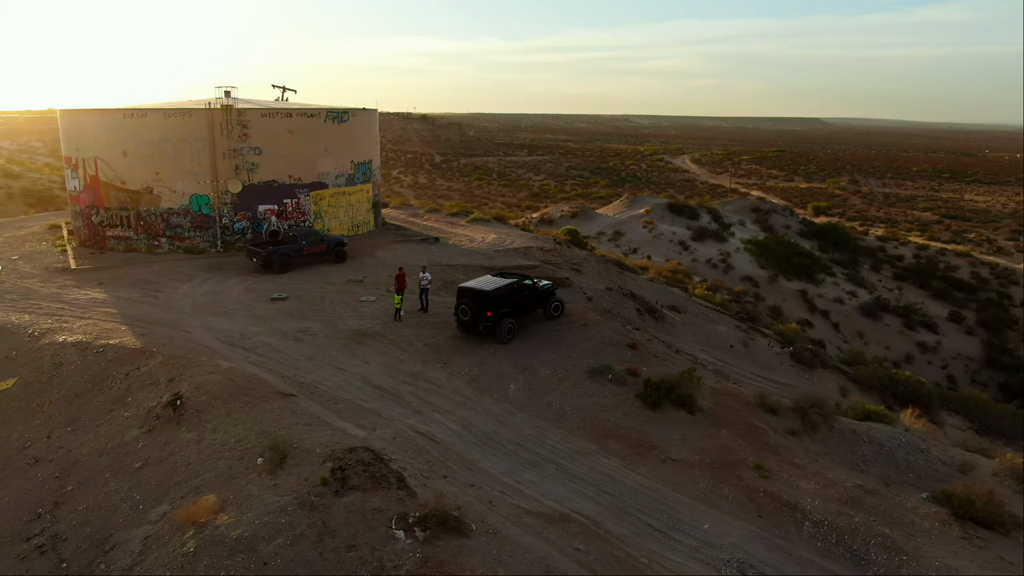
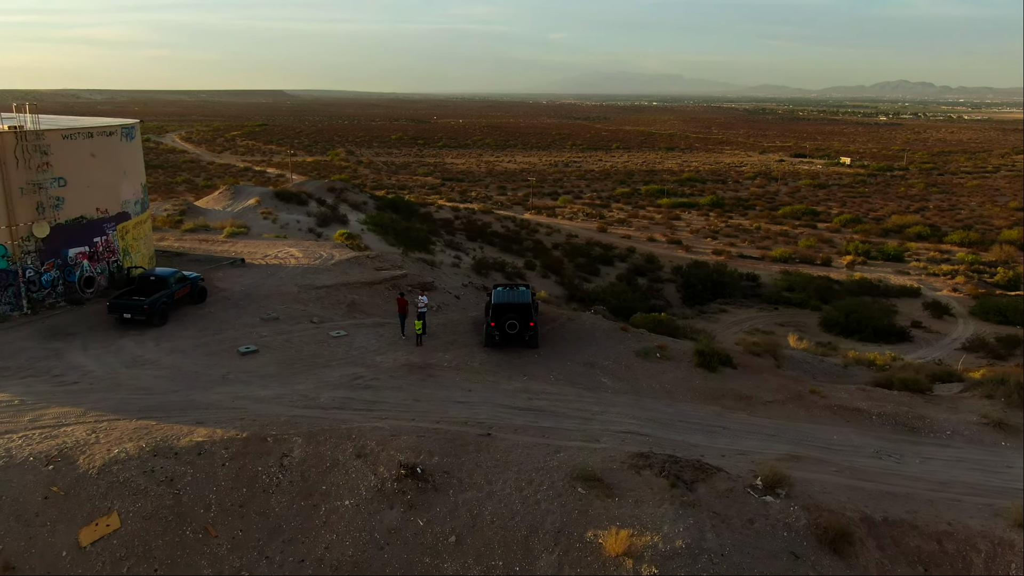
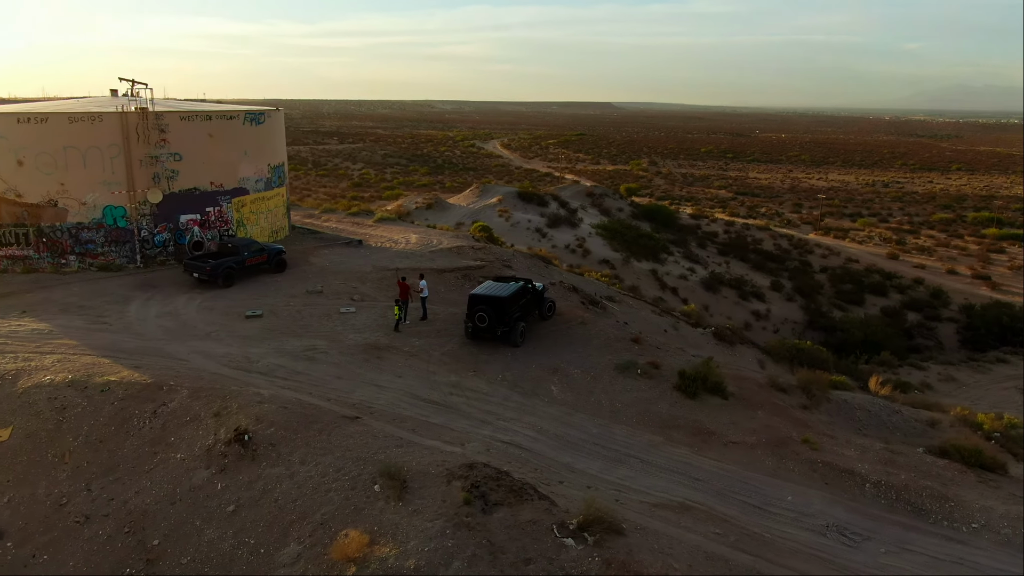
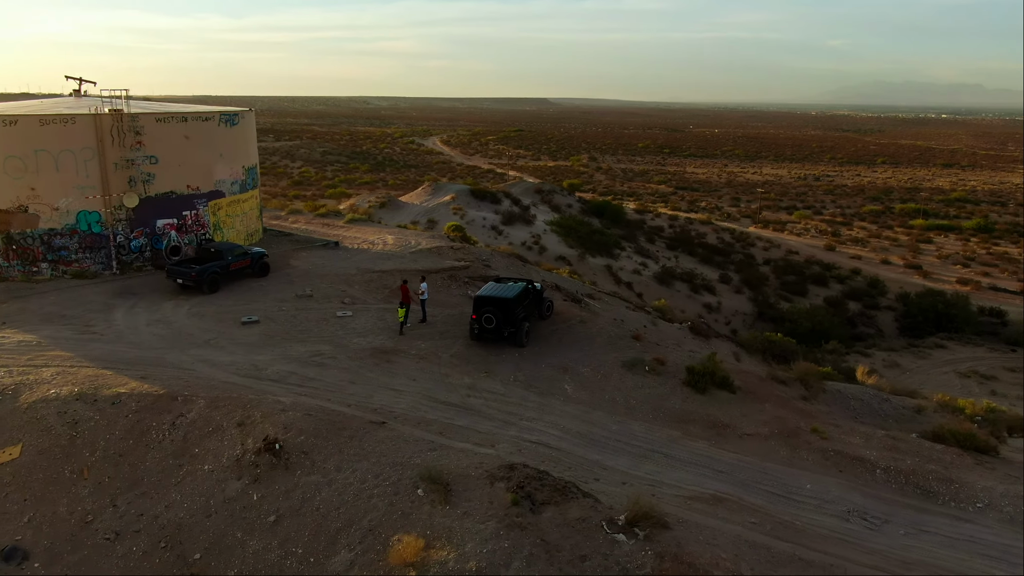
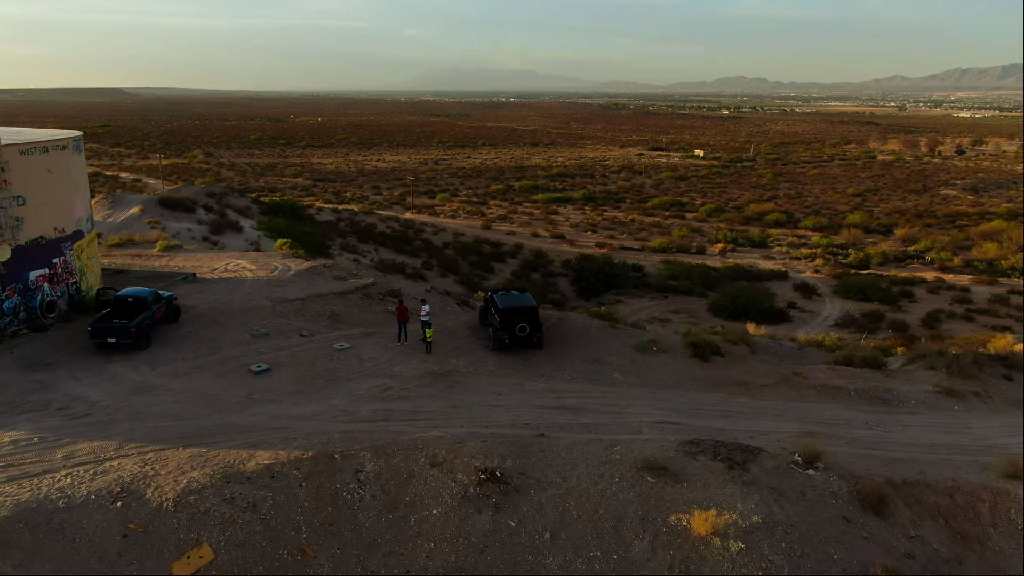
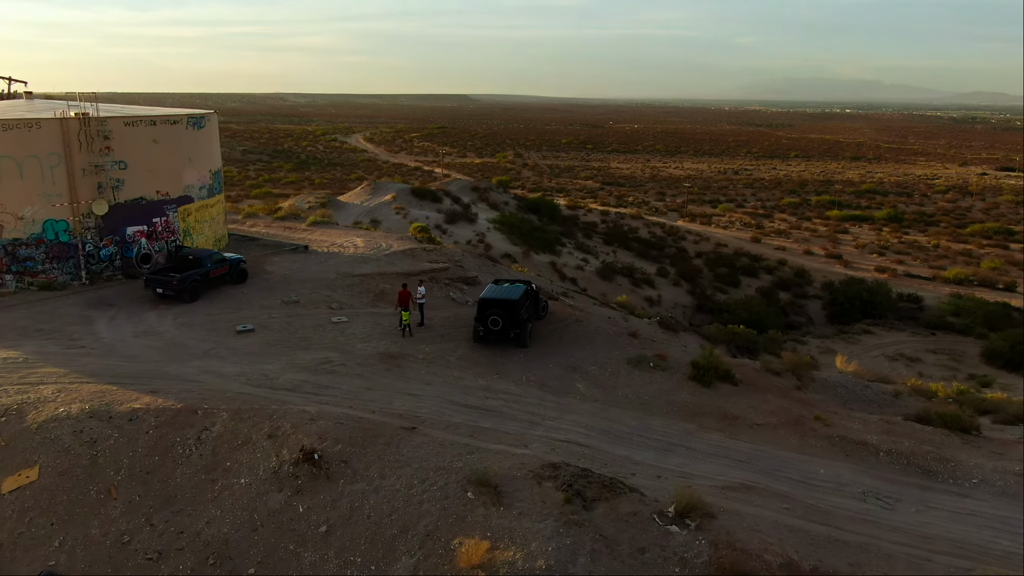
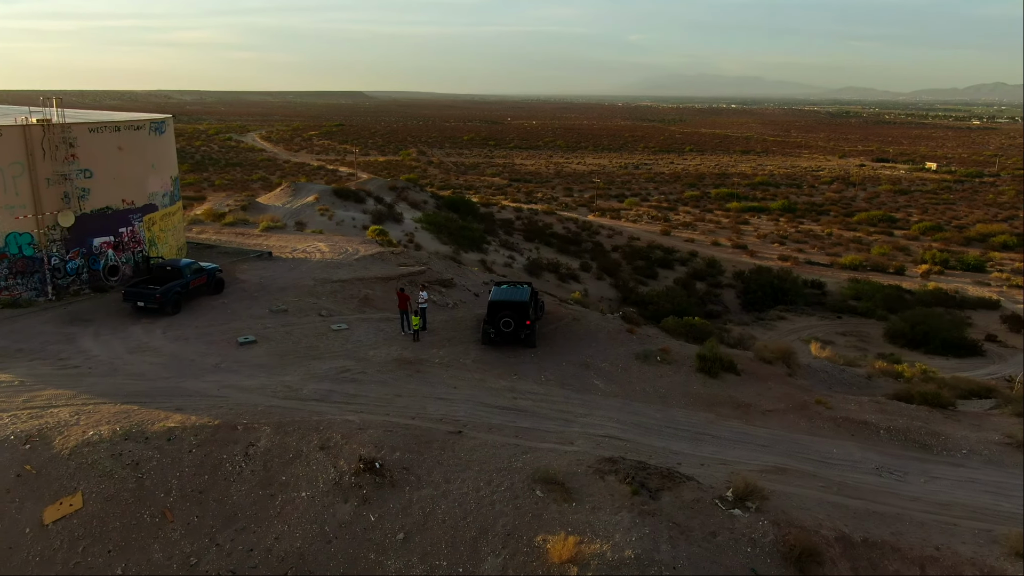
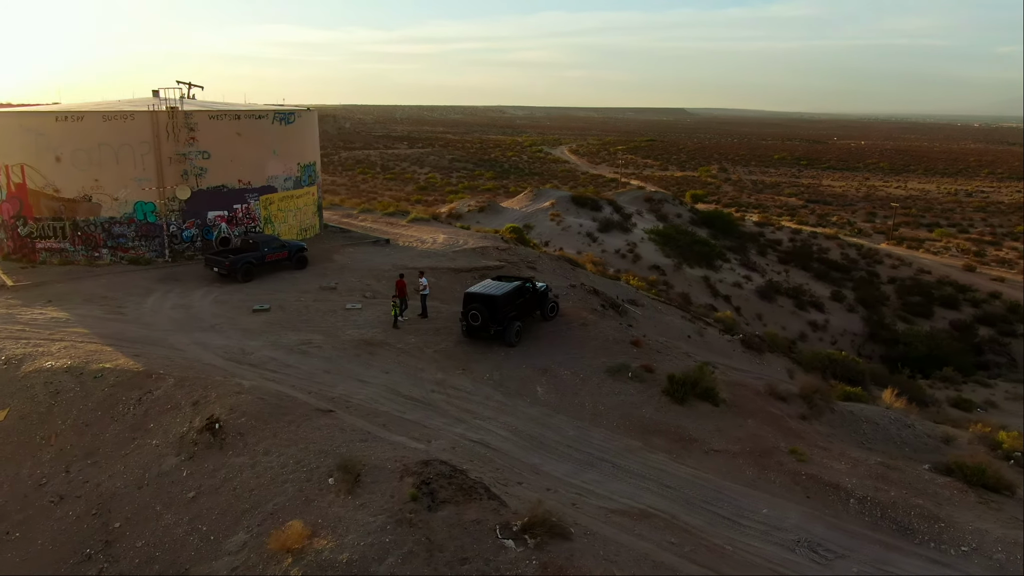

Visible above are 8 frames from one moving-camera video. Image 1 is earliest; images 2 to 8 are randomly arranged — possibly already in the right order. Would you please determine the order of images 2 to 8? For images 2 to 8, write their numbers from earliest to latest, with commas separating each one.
8, 3, 4, 6, 7, 2, 5
